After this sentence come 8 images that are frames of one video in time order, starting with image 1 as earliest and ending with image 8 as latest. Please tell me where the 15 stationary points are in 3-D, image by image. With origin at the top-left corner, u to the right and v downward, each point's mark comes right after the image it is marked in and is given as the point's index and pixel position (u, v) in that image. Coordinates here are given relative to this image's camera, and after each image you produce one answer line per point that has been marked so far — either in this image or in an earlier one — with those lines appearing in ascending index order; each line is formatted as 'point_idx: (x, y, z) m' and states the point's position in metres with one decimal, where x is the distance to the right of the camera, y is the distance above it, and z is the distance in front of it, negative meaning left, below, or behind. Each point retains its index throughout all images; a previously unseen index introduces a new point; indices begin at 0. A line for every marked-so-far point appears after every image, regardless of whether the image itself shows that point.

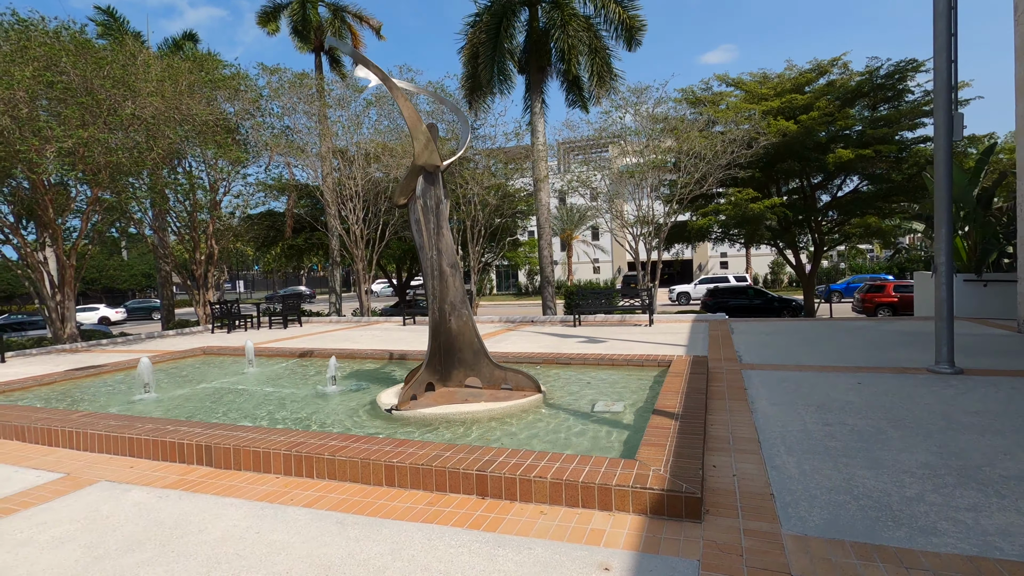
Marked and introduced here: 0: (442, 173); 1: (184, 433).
0: (-0.9, +1.5, +7.0) m
1: (-3.2, -1.4, +5.3) m
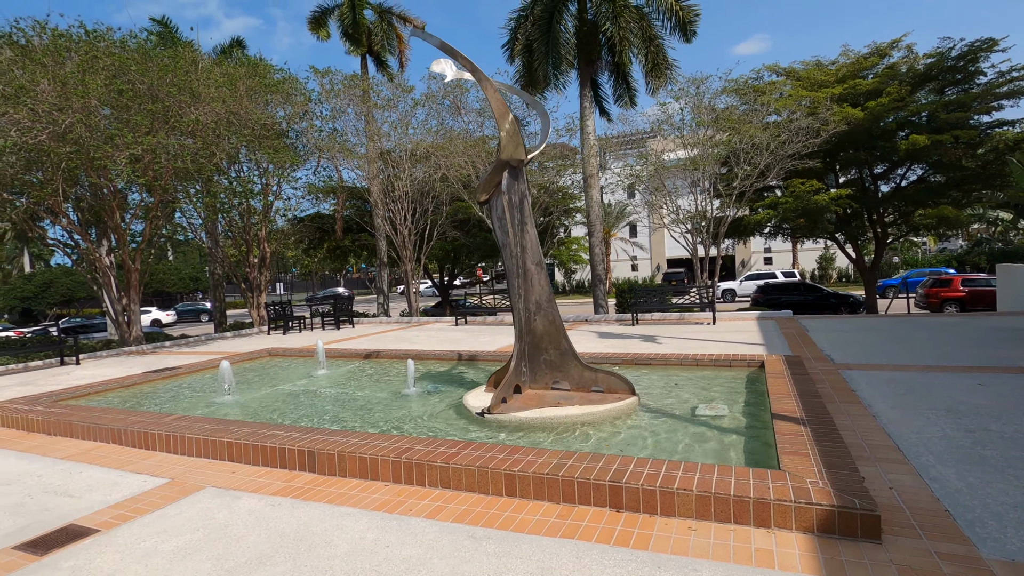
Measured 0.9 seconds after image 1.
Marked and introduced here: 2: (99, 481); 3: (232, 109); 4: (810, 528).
0: (+0.2, +1.5, +6.7) m
1: (-2.2, -1.4, +5.2) m
2: (-3.8, -1.8, +4.9) m
3: (-7.4, +4.8, +14.4) m
4: (+1.8, -1.5, +3.3) m
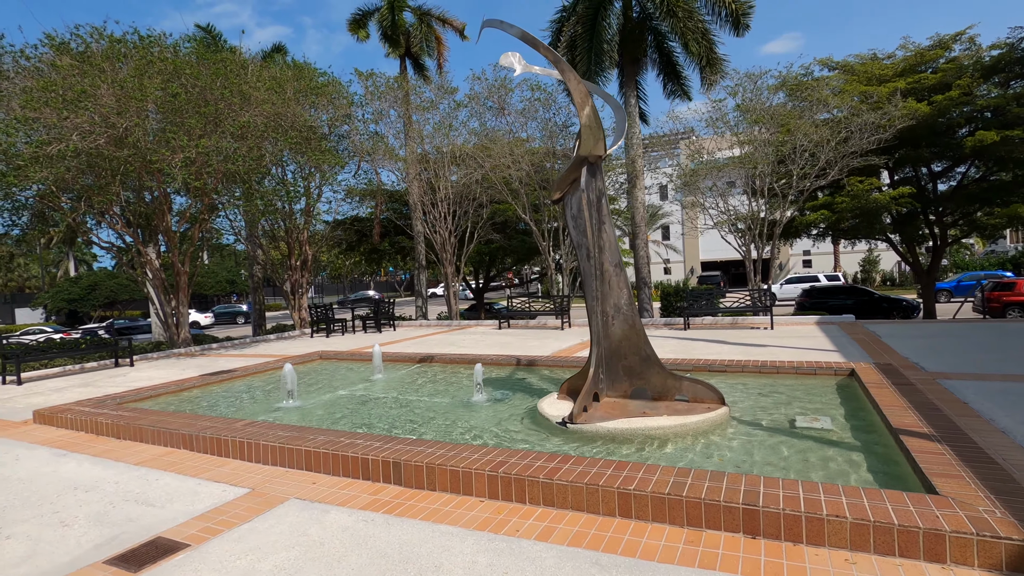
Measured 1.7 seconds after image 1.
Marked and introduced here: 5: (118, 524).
0: (+1.1, +1.5, +6.4) m
1: (-1.4, -1.5, +4.9) m
2: (-3.0, -1.8, +4.7) m
3: (-6.1, +4.8, +14.4) m
4: (+2.6, -1.5, +2.8) m
5: (-3.0, -1.8, +4.1) m
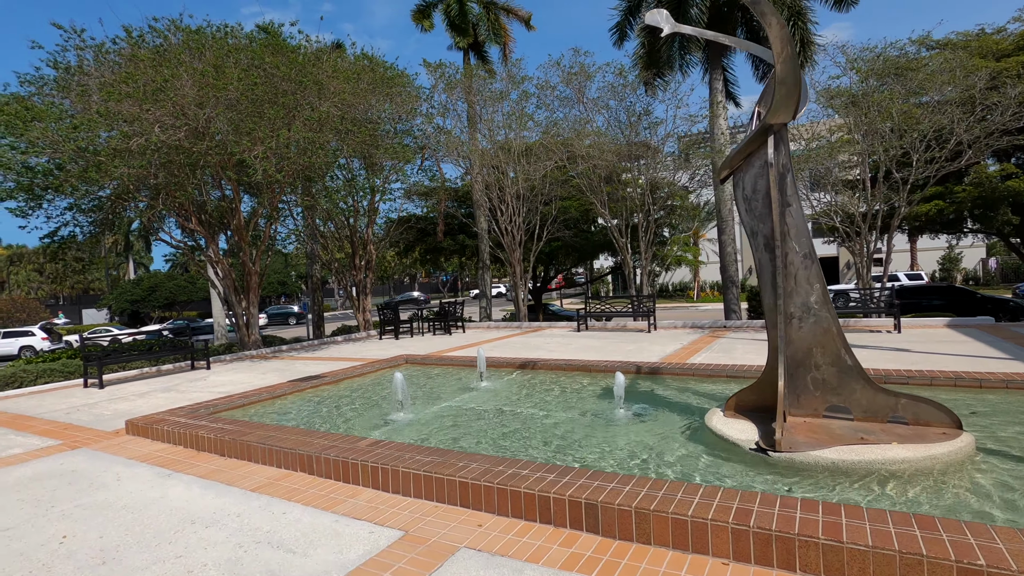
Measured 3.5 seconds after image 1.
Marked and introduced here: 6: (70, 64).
0: (+2.7, +1.5, +5.3) m
1: (+0.2, -1.4, +4.0) m
2: (-1.4, -1.8, +3.9) m
3: (-4.0, +4.8, +13.8) m
4: (+4.0, -1.4, +1.6) m
5: (-1.6, -1.8, +3.3) m
6: (-9.6, +4.9, +11.6) m
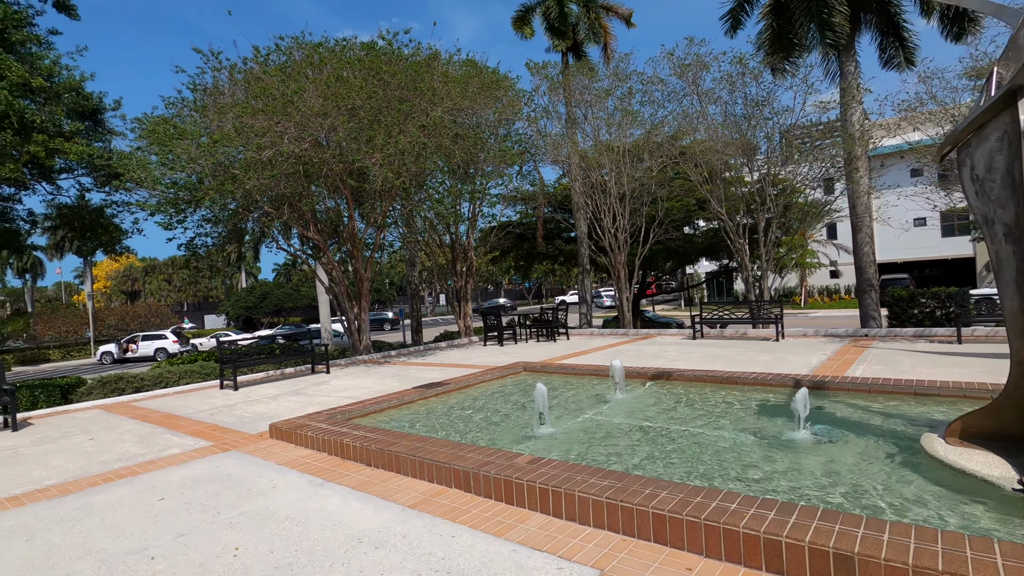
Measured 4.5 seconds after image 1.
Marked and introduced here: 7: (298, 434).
0: (+4.2, +1.5, +4.3) m
1: (+1.5, -1.4, +3.3) m
2: (-0.1, -1.8, +3.5) m
3: (-1.2, +4.6, +13.7) m
4: (+4.9, -1.4, +0.4) m
5: (-0.3, -1.8, +2.9) m
6: (-7.1, +4.7, +12.4) m
7: (-2.5, -1.7, +6.3) m
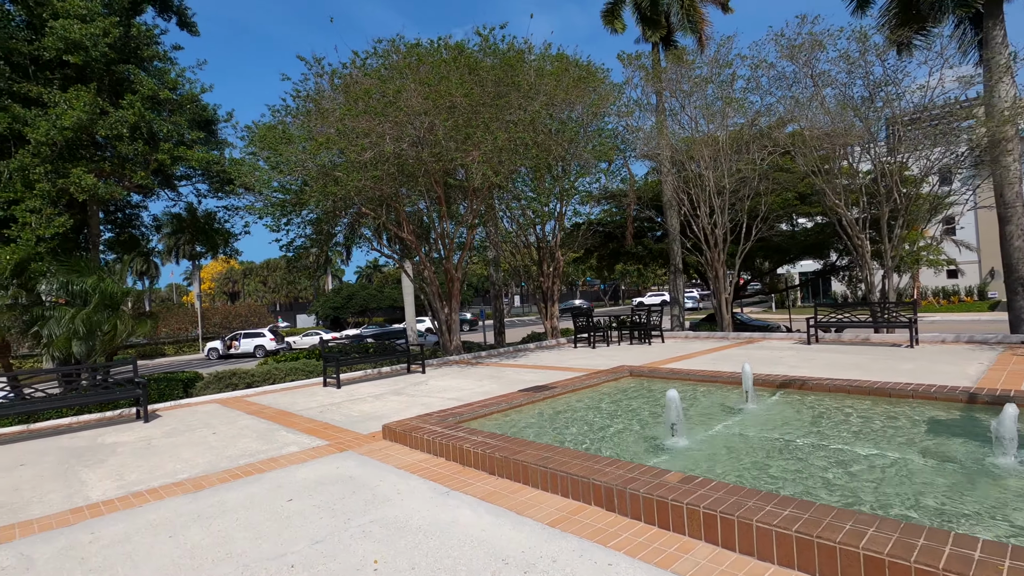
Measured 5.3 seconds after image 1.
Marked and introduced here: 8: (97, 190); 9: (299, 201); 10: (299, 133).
0: (+5.2, +1.6, +3.2) m
1: (+2.5, -1.4, +2.6) m
2: (+0.9, -1.7, +3.0) m
3: (+1.2, +4.6, +13.3) m
4: (+5.4, -1.3, -0.7) m
5: (+0.6, -1.8, +2.4) m
6: (-4.8, +4.7, +12.8) m
7: (-1.1, -1.7, +6.2) m
8: (-8.9, +2.1, +11.5) m
9: (-4.8, +2.0, +12.0) m
10: (-4.6, +3.3, +11.5) m
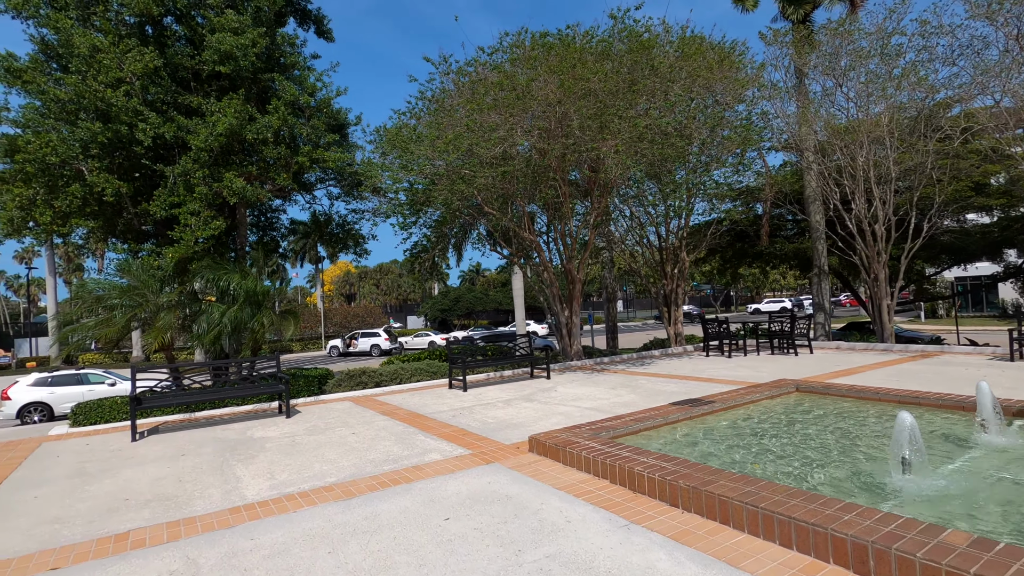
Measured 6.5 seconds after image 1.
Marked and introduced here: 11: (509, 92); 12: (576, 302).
0: (+6.3, +1.6, +1.4) m
1: (+3.5, -1.4, +1.4) m
2: (+2.0, -1.7, +2.0) m
3: (+4.2, +4.6, +12.1) m
4: (+5.8, -1.3, -2.4) m
5: (+1.6, -1.7, +1.5) m
6: (-1.8, +4.7, +12.7) m
7: (+0.6, -1.7, +5.5) m
8: (-6.1, +2.2, +12.2) m
9: (-1.9, +2.0, +11.9) m
10: (-1.8, +3.4, +11.4) m
11: (-0.1, +3.9, +10.8) m
12: (+1.8, -0.4, +15.0) m
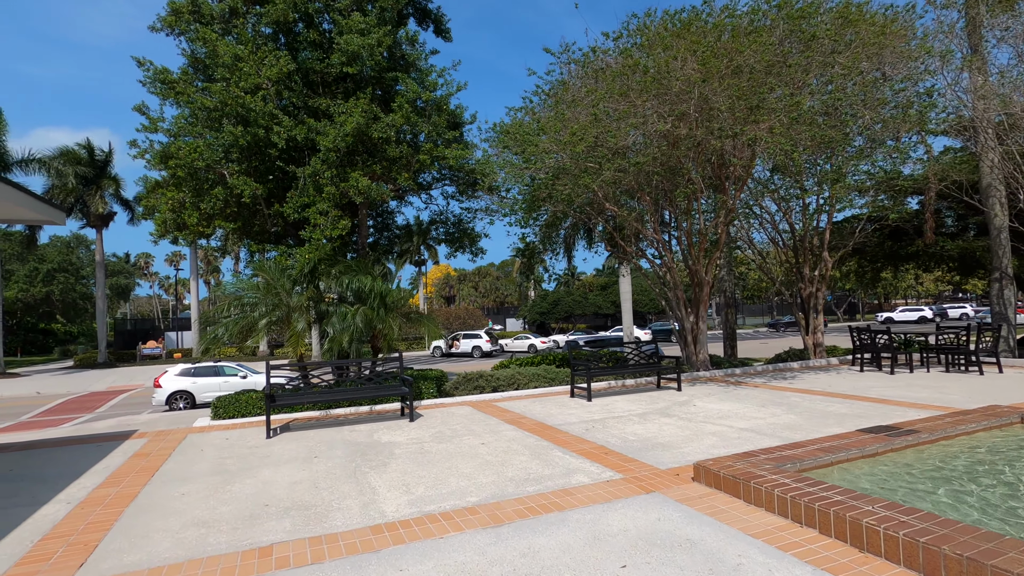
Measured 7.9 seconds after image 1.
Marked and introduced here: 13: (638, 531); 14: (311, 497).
0: (+7.0, +1.5, -0.4) m
1: (+4.2, -1.4, 0.0) m
2: (+2.8, -1.7, +0.8) m
3: (+6.8, +4.5, +10.4) m
4: (+5.8, -1.3, -4.2) m
5: (+2.4, -1.7, +0.4) m
6: (+1.0, +4.7, +12.1) m
7: (+2.0, -1.7, +4.5) m
8: (-3.3, +2.2, +12.3) m
9: (+0.7, +1.9, +11.3) m
10: (+0.8, +3.3, +10.8) m
11: (+2.3, +3.9, +9.9) m
12: (+4.9, -0.5, +13.7) m
13: (+1.0, -1.9, +4.1) m
14: (-1.9, -2.0, +5.1) m
